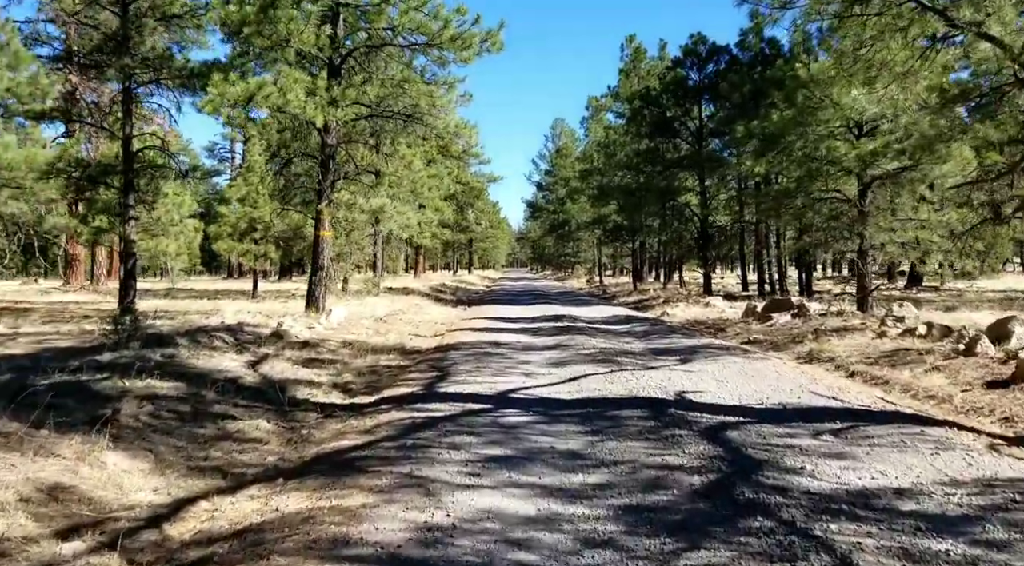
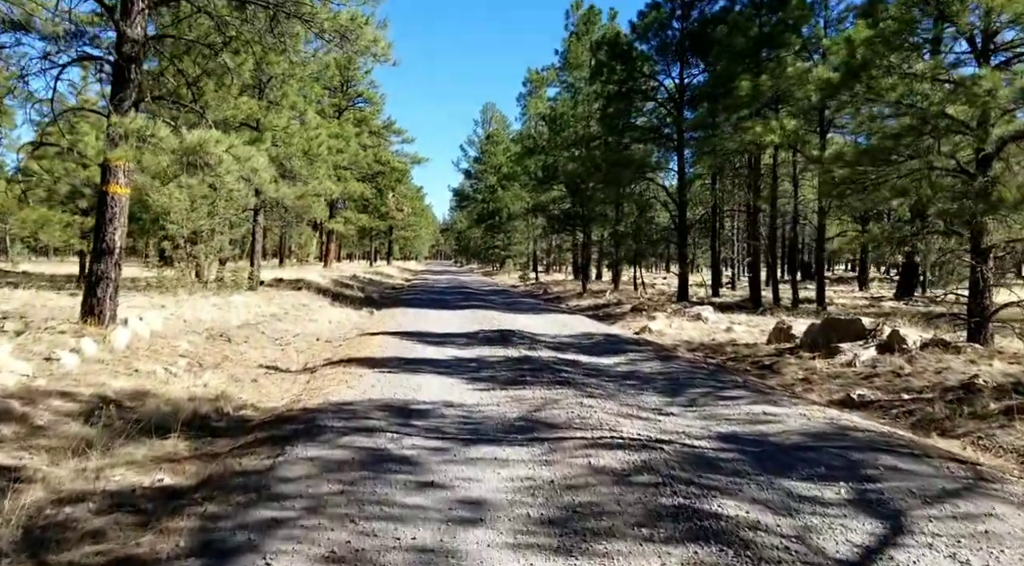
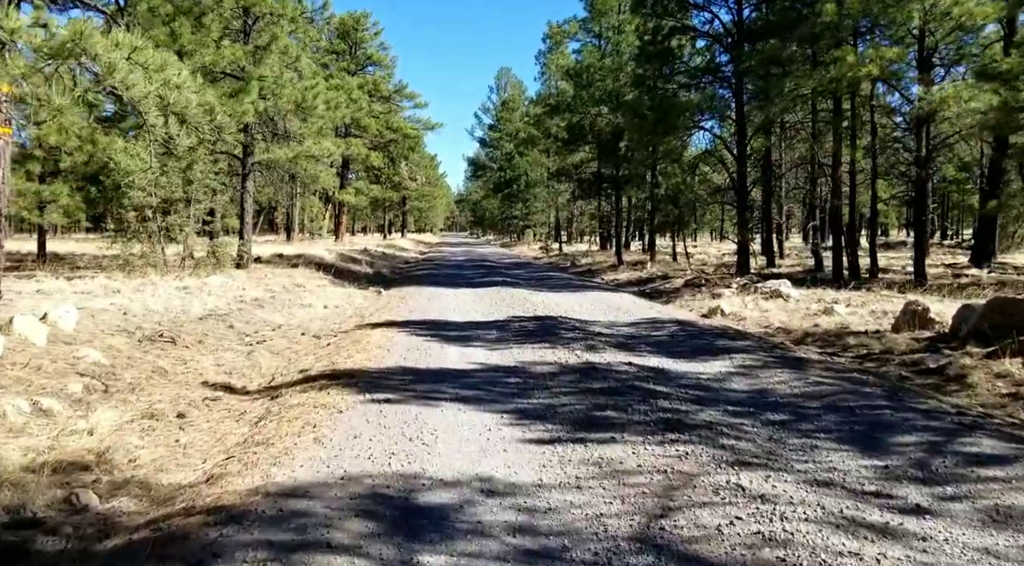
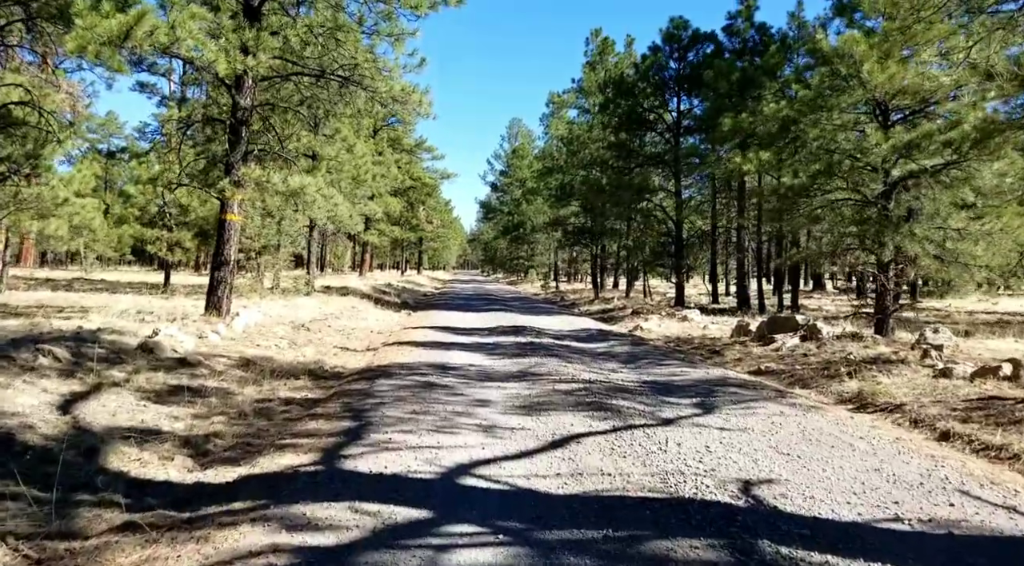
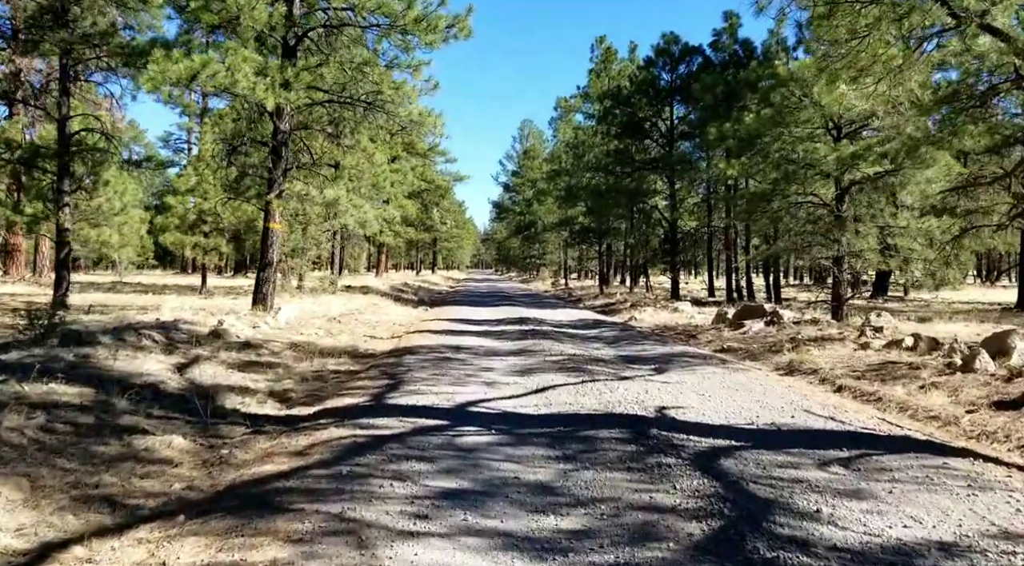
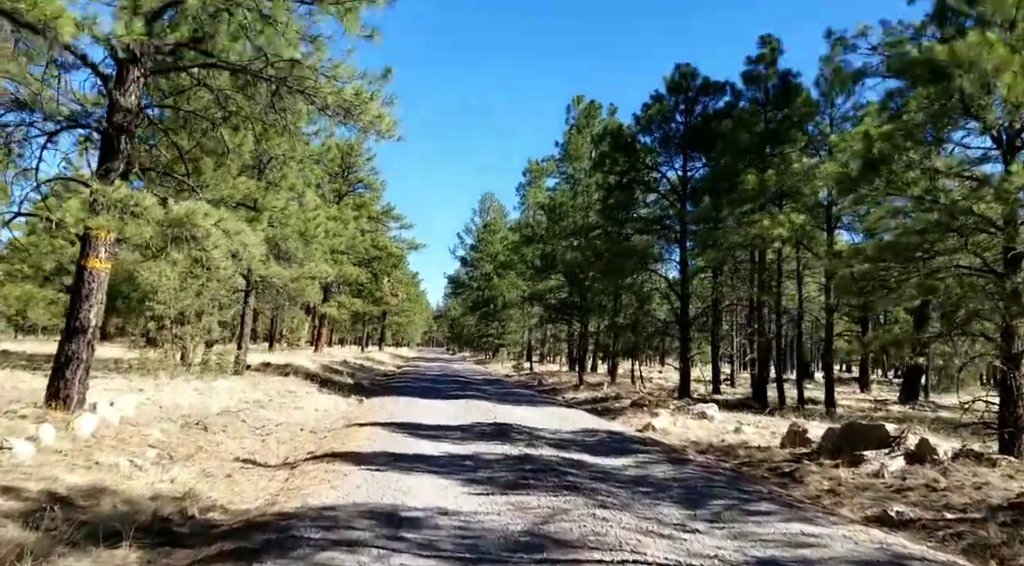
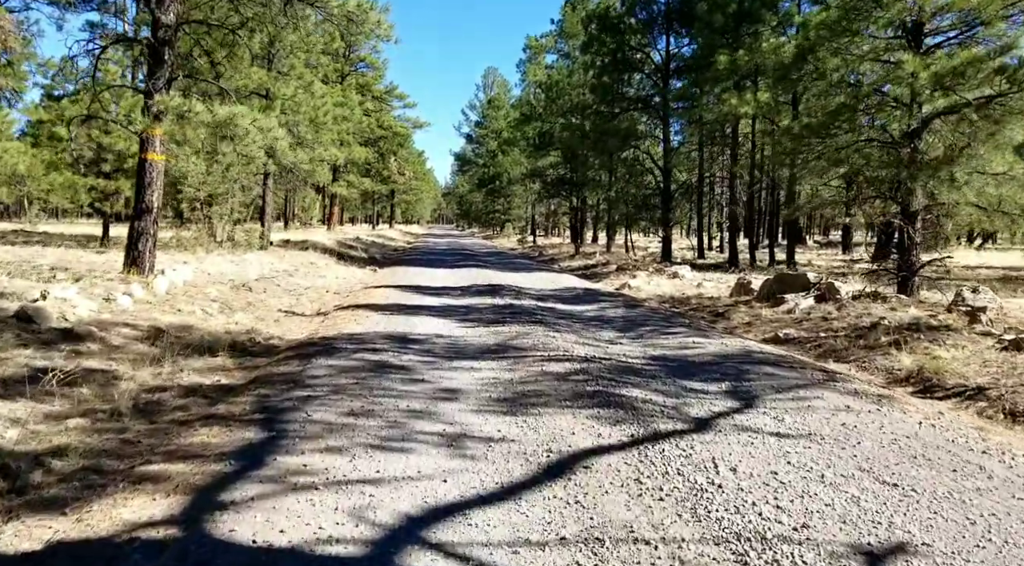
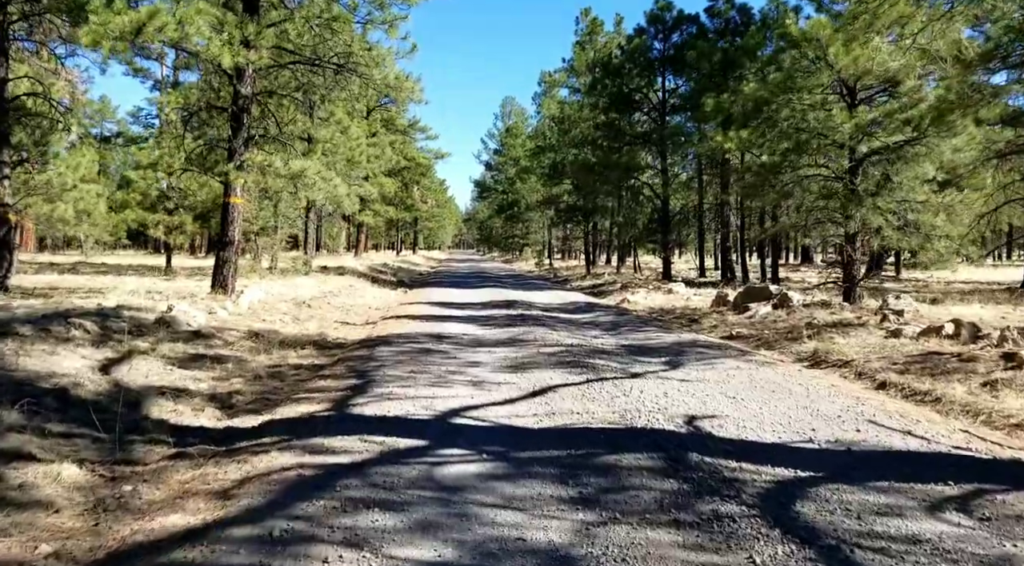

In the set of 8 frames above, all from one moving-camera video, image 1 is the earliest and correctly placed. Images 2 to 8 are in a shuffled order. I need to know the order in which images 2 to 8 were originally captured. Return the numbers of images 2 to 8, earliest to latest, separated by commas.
5, 8, 4, 7, 2, 6, 3
